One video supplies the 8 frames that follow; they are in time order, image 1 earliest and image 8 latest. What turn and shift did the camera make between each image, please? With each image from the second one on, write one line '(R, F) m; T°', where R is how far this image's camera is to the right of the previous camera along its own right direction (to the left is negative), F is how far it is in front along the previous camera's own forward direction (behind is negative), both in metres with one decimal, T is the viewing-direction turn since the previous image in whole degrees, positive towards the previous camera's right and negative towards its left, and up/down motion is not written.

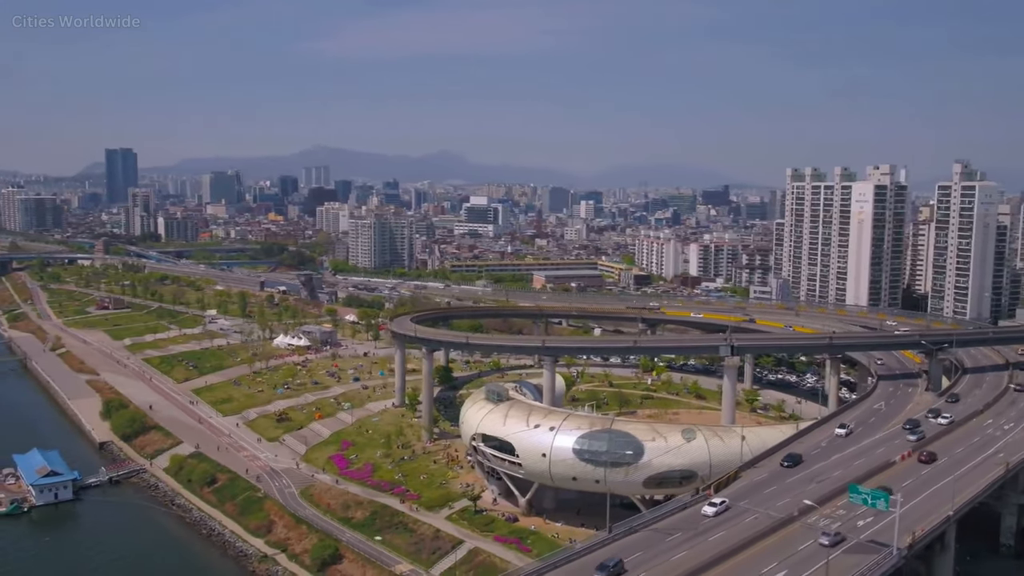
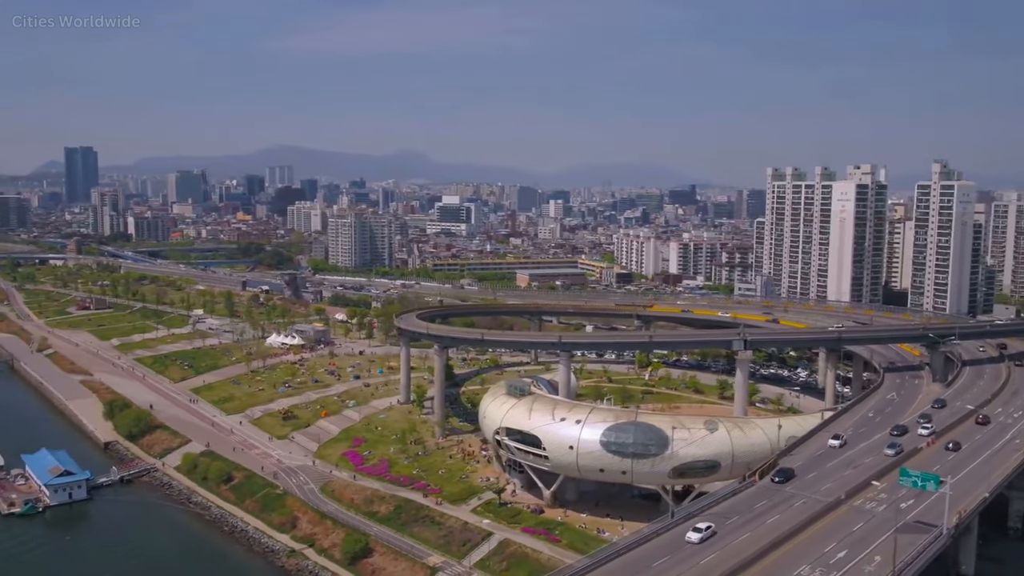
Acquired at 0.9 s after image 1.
(-2.0, -0.4) m; +2°
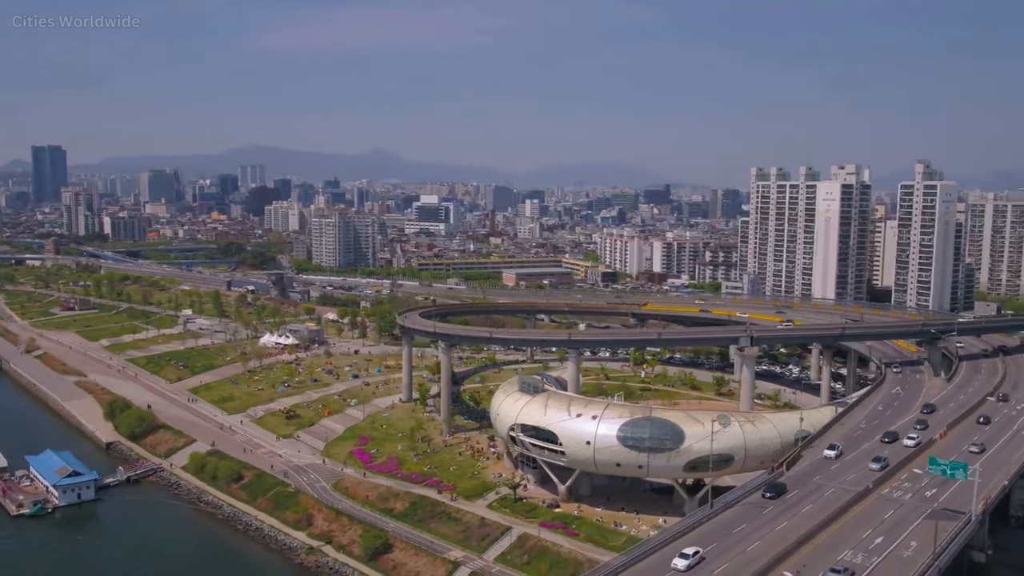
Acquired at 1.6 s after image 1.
(-1.4, -0.4) m; +2°
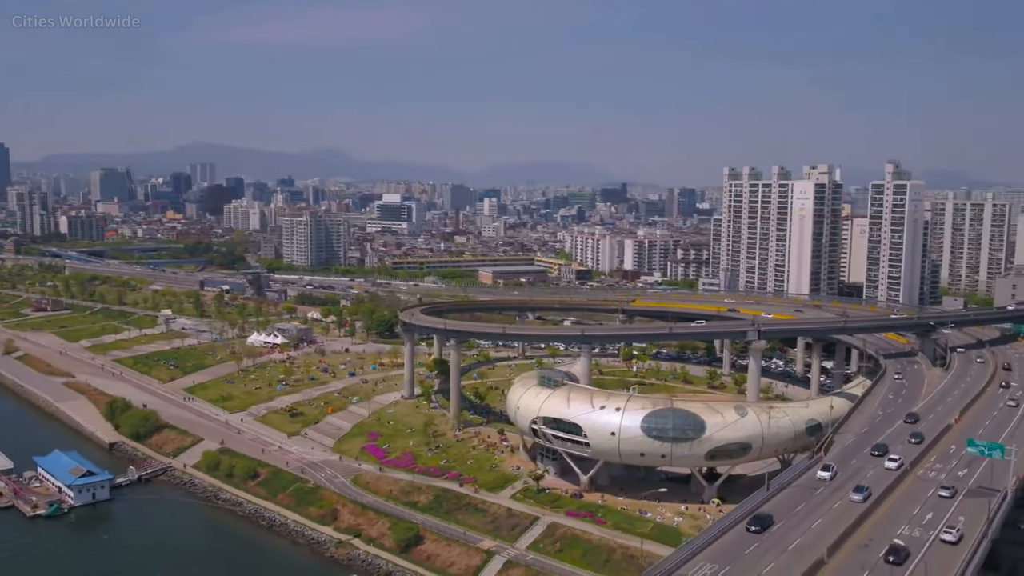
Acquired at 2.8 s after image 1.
(-2.4, -0.6) m; +3°
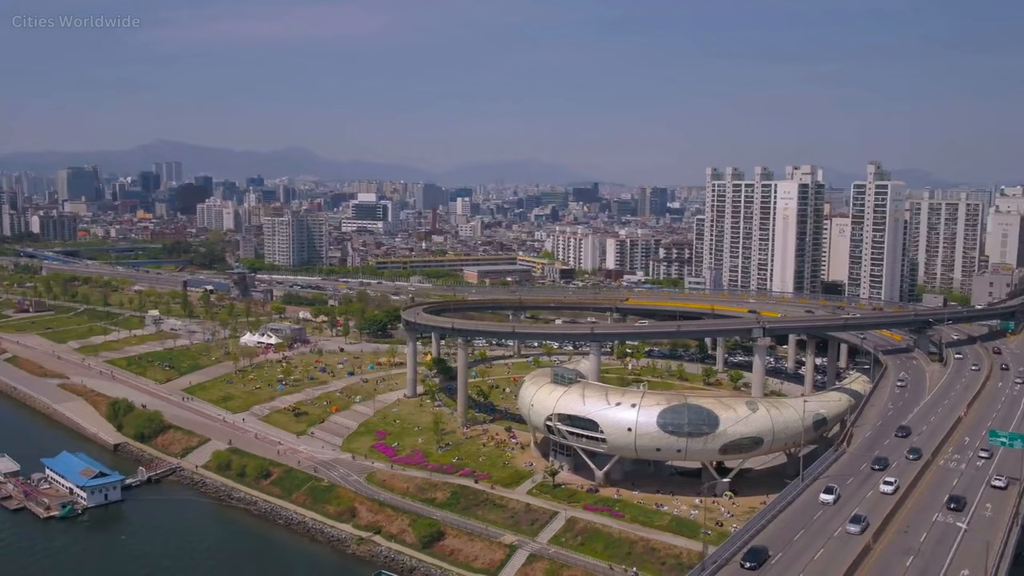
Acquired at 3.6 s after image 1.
(-1.6, -0.5) m; +2°
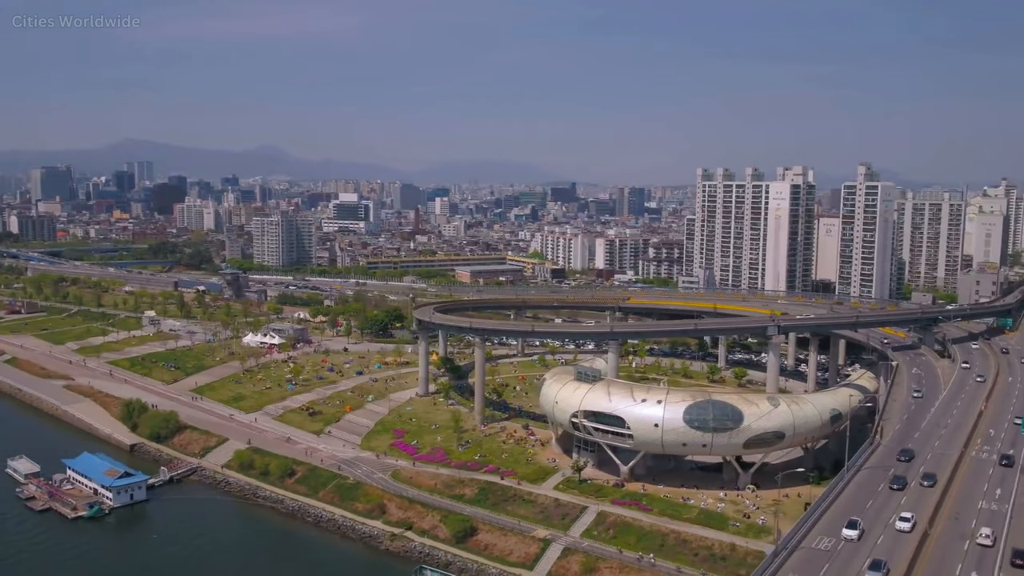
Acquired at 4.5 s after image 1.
(-1.9, -0.5) m; +2°
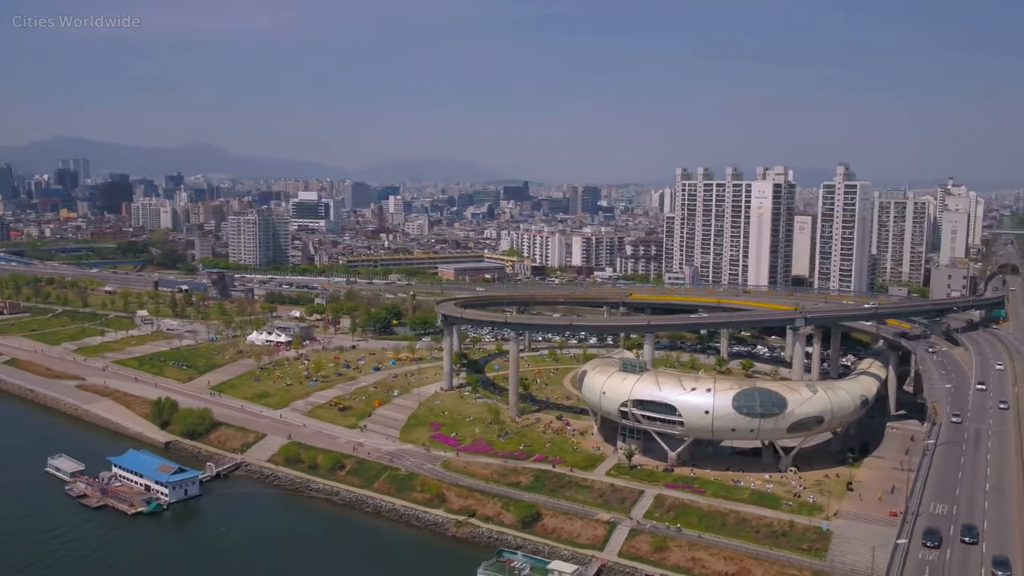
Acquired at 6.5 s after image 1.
(-4.0, -1.0) m; +3°
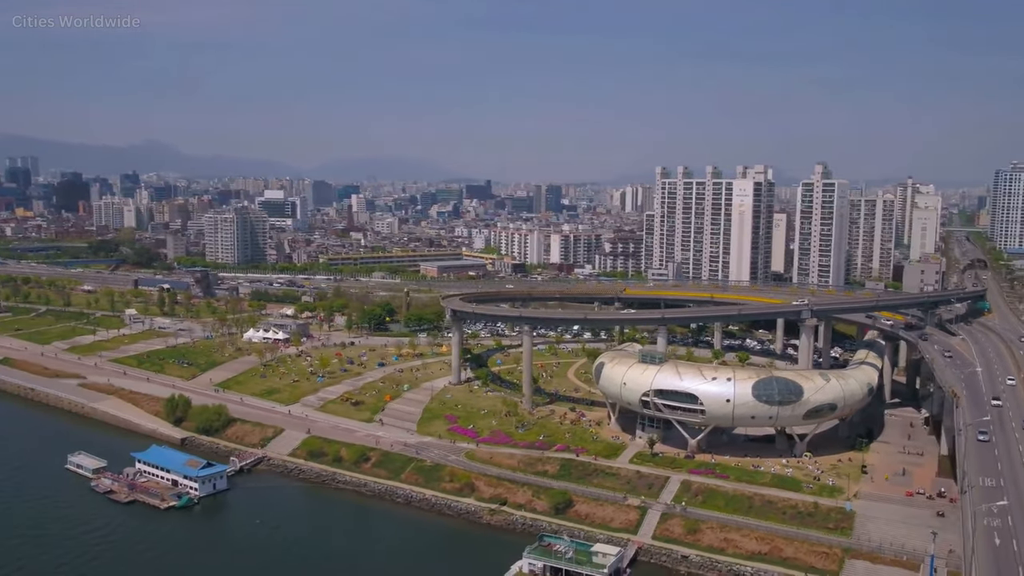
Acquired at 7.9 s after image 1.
(-2.6, -0.8) m; +3°
